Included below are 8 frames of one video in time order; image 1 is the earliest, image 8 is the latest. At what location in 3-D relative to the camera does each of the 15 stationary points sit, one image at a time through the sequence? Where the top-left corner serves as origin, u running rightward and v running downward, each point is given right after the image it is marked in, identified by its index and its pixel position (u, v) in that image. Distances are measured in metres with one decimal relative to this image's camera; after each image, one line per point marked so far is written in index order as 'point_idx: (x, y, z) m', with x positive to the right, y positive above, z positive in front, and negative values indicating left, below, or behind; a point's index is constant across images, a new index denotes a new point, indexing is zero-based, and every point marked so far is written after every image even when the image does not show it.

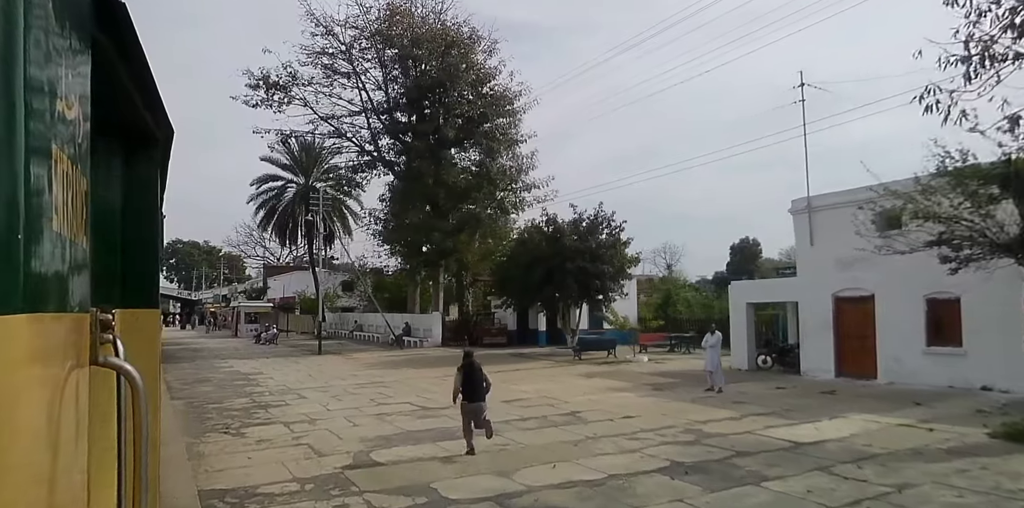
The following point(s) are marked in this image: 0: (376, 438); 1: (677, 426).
0: (-2.7, -3.6, +12.6) m
1: (+3.3, -3.5, +13.0) m
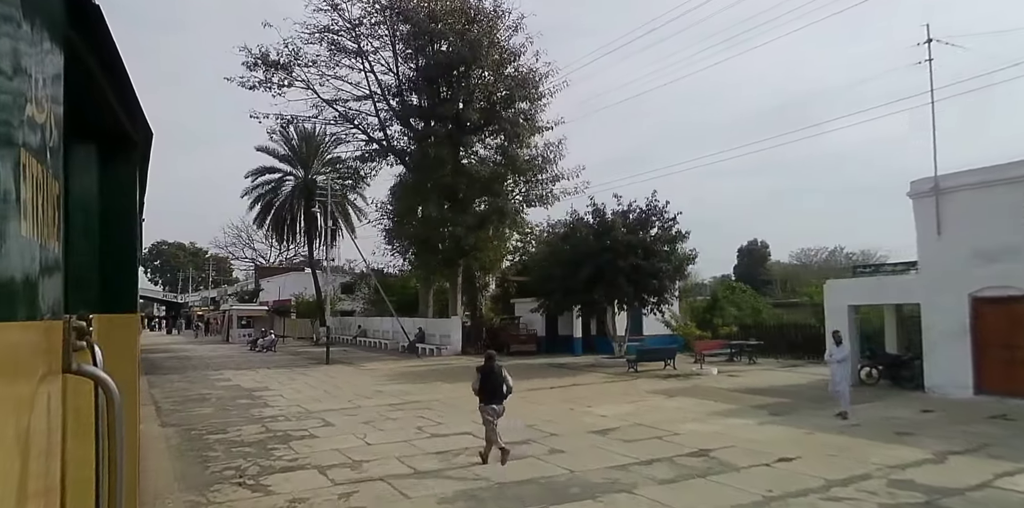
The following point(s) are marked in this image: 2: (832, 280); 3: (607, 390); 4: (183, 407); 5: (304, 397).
0: (-0.7, -3.4, +8.9) m
1: (+5.3, -3.2, +9.4) m
2: (+9.7, -0.8, +19.5) m
3: (+2.8, -4.0, +18.8) m
4: (-9.1, -4.2, +17.9) m
5: (-6.2, -4.2, +19.1) m
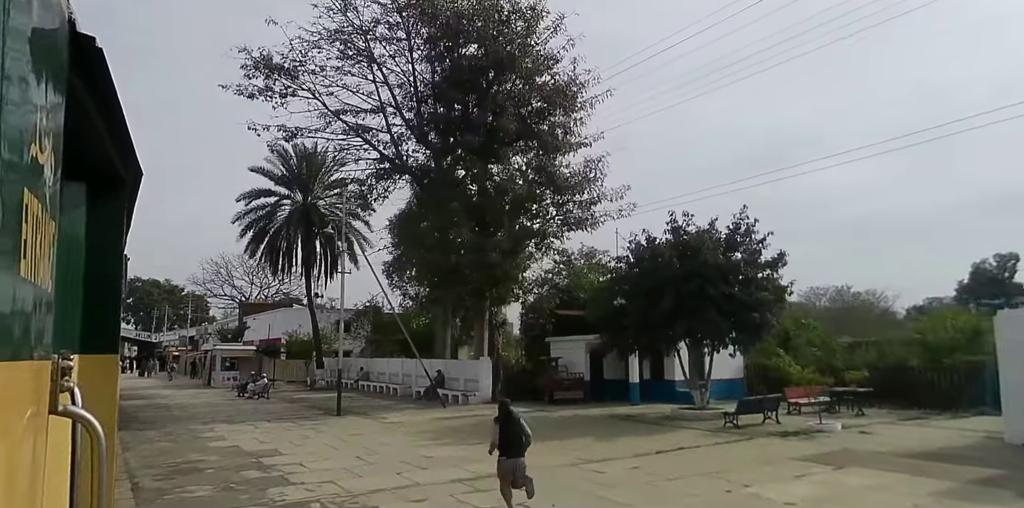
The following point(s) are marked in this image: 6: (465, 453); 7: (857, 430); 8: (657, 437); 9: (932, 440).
0: (+1.8, -3.2, +4.4) m
1: (+7.7, -3.2, +5.1) m
2: (+11.8, -1.4, +15.4) m
3: (+4.9, -4.5, +14.3) m
4: (-6.9, -4.6, +13.0) m
5: (-4.0, -4.7, +14.3) m
6: (-1.2, -4.9, +15.8) m
7: (+9.5, -4.9, +17.8) m
8: (+3.9, -5.0, +17.6) m
9: (+10.6, -4.7, +16.1) m
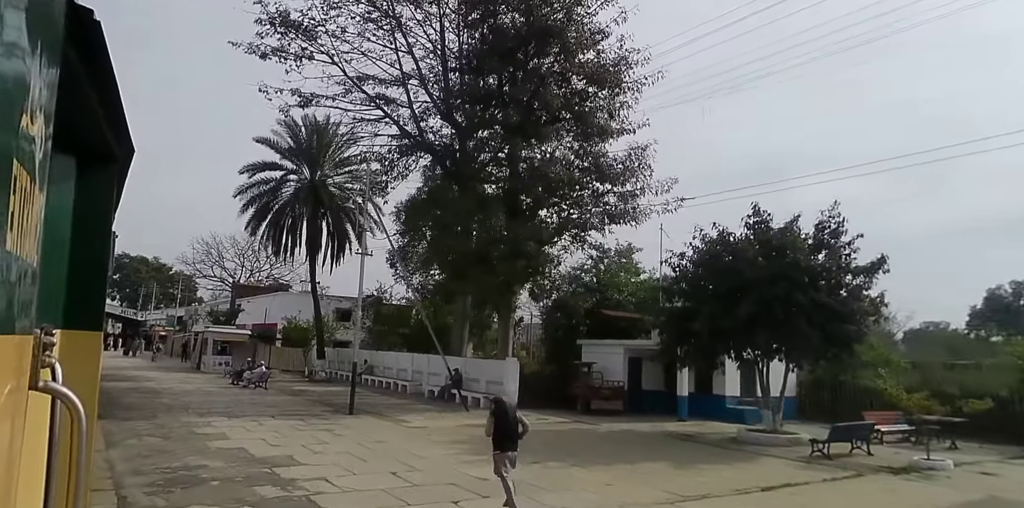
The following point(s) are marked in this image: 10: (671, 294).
0: (+3.4, -3.0, +1.6) m
1: (+9.4, -3.3, +2.5) m
2: (+13.4, -1.7, +12.9) m
3: (+6.4, -4.5, +11.7) m
4: (-5.5, -3.9, +10.2) m
5: (-2.6, -4.2, +11.5) m
6: (+0.2, -4.5, +13.1) m
7: (+10.9, -5.1, +15.2) m
8: (+5.2, -4.9, +14.9) m
9: (+11.9, -4.9, +13.6) m
10: (+4.9, -1.1, +19.5) m
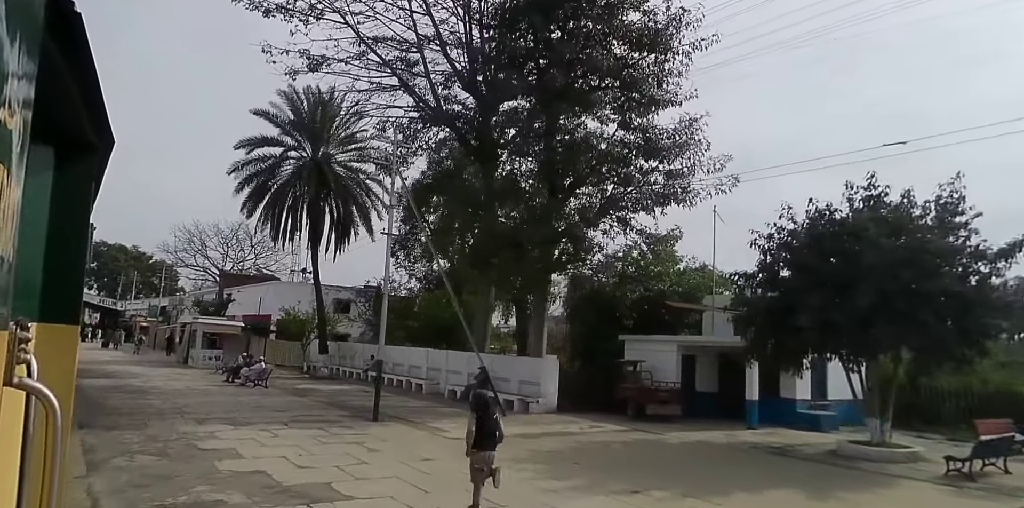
0: (+5.4, -2.7, -1.2) m
1: (+11.3, -3.1, -0.2) m
2: (+15.1, -1.4, +10.2) m
3: (+8.1, -4.1, +8.9) m
4: (-3.7, -3.4, +7.1) m
5: (-0.9, -3.7, +8.6) m
6: (+1.9, -4.0, +10.2) m
7: (+12.5, -4.7, +12.5) m
8: (+6.9, -4.5, +12.1) m
9: (+13.6, -4.6, +11.0) m
10: (+6.4, -0.6, +16.6) m
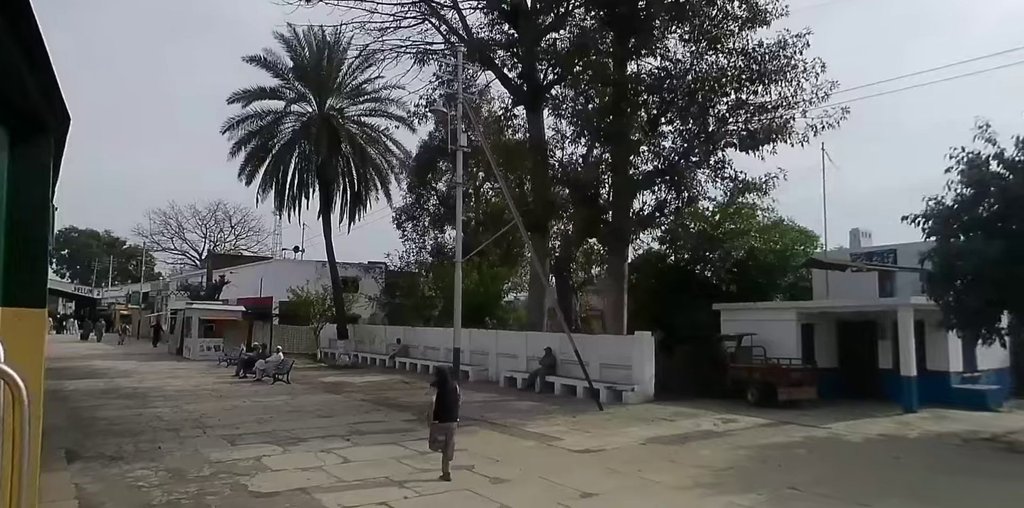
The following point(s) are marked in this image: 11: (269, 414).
0: (+8.7, -2.2, -5.1) m
1: (+14.6, -2.3, -3.9) m
2: (+17.9, -0.1, +6.6) m
3: (+11.0, -3.1, +5.2) m
4: (-0.7, -3.0, +3.0) m
5: (+2.1, -3.1, +4.5) m
6: (+4.8, -3.2, +6.2) m
7: (+15.3, -3.4, +8.9) m
8: (+9.7, -3.4, +8.3) m
9: (+16.5, -3.3, +7.4) m
10: (+9.0, +0.6, +12.7) m
11: (-6.1, -4.0, +16.1) m
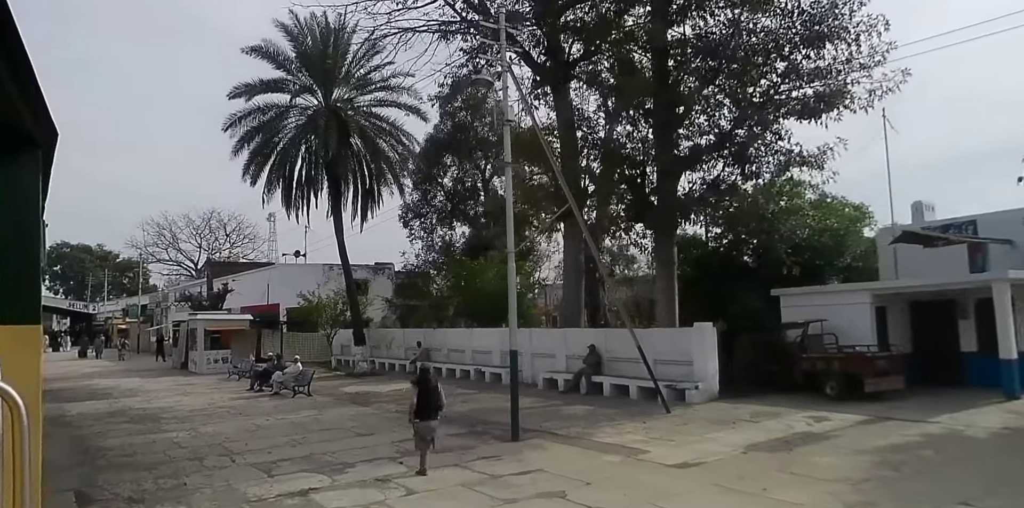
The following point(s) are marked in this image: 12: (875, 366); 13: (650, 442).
0: (+10.1, -1.7, -6.7) m
1: (+16.0, -1.5, -5.5) m
2: (+19.2, +0.9, +5.0) m
3: (+12.4, -2.4, +3.5) m
4: (+0.7, -2.8, +1.2) m
5: (+3.5, -2.8, +2.8) m
6: (+6.2, -2.8, +4.5) m
7: (+16.7, -2.5, +7.4) m
8: (+11.1, -2.8, +6.7) m
9: (+17.9, -2.4, +5.8) m
10: (+10.2, +1.2, +11.0) m
11: (-4.8, -4.0, +14.3) m
12: (+8.5, -2.7, +15.2) m
13: (+2.6, -3.5, +12.2) m
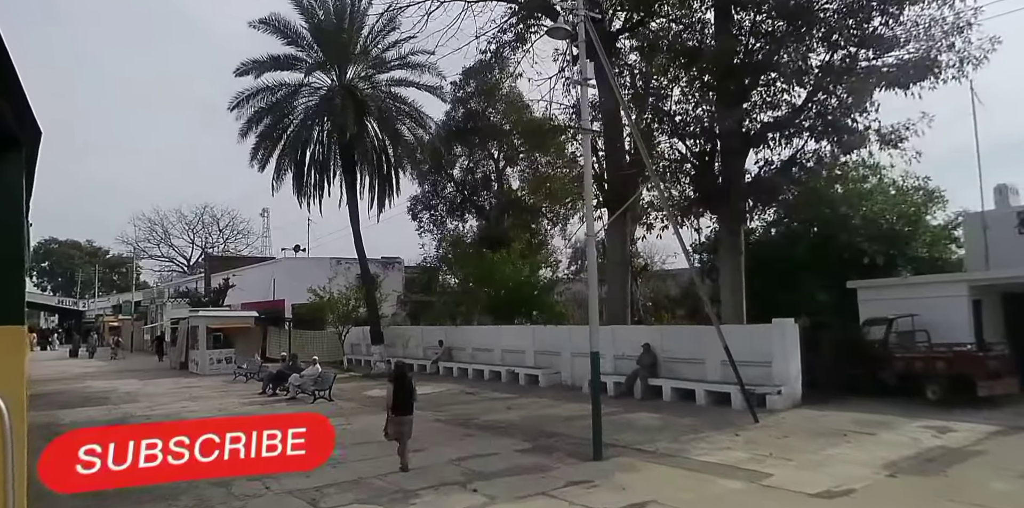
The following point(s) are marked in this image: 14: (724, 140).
0: (+11.7, -1.6, -8.5) m
1: (+17.6, -1.4, -7.2) m
2: (+20.6, +1.1, +3.3) m
3: (+13.9, -2.2, +1.8) m
4: (+2.2, -2.6, -0.7) m
5: (+5.0, -2.6, +0.9) m
6: (+7.7, -2.6, +2.7) m
7: (+18.1, -2.2, +5.6) m
8: (+12.6, -2.5, +4.9) m
9: (+19.3, -2.1, +4.1) m
10: (+11.6, +1.5, +9.2) m
11: (-3.4, -3.7, +12.3) m
12: (+9.9, -2.4, +13.4) m
13: (+4.0, -3.3, +10.3) m
14: (+5.5, +3.1, +16.0) m
